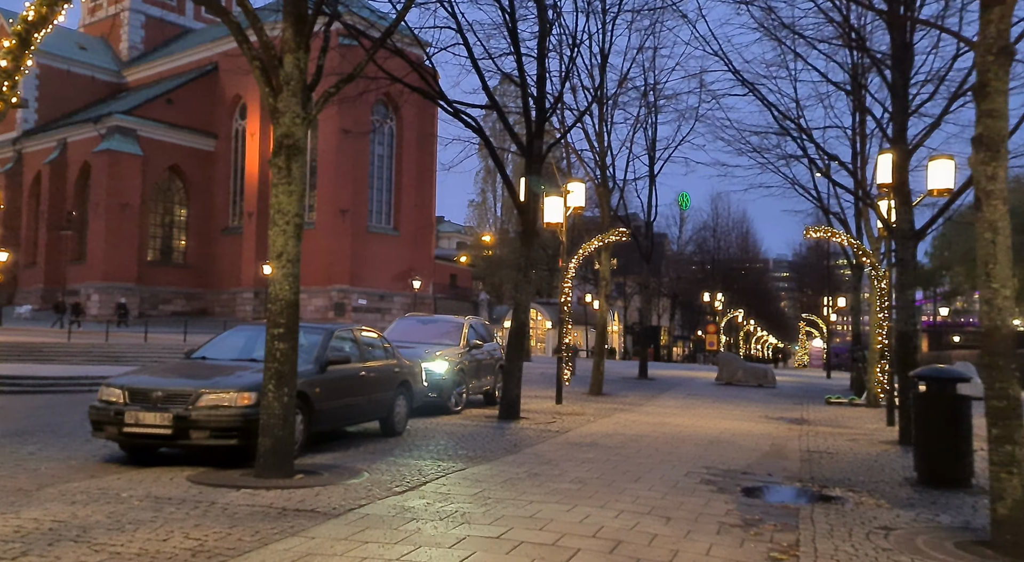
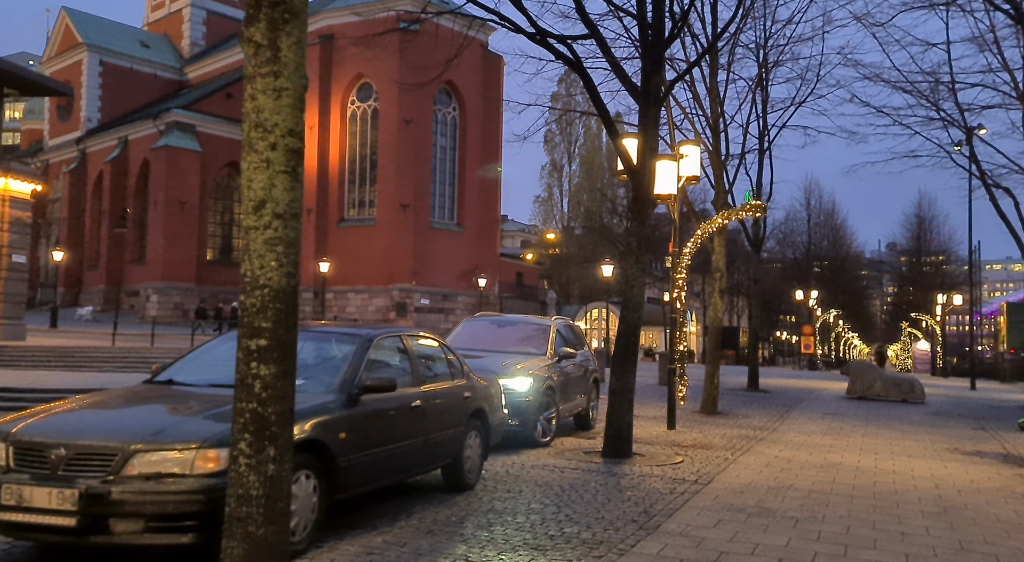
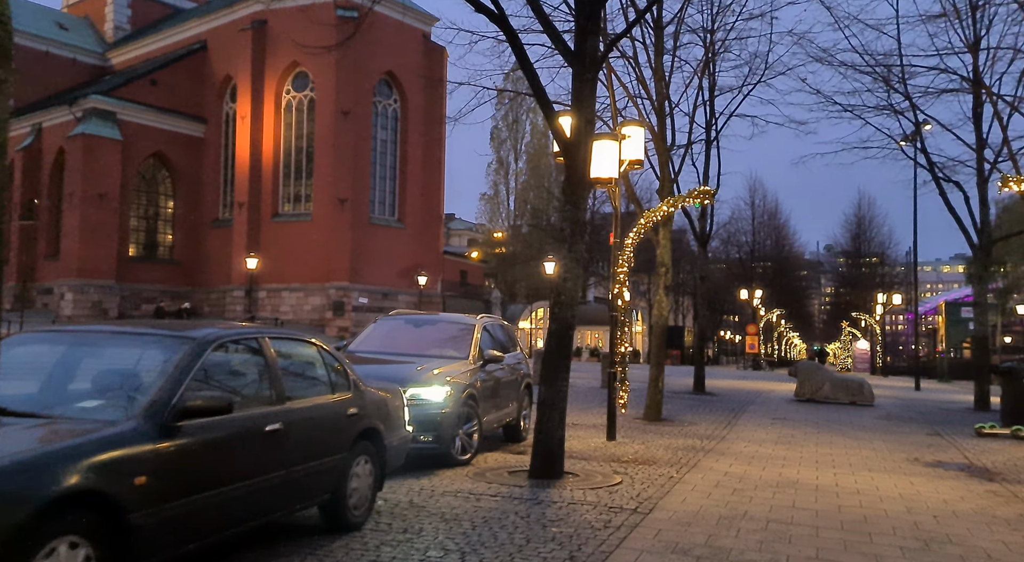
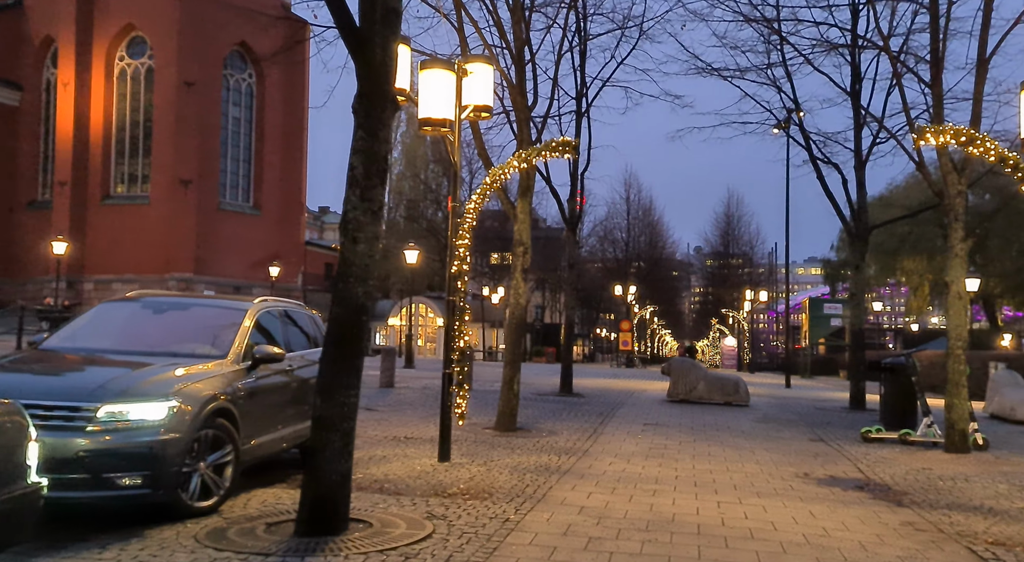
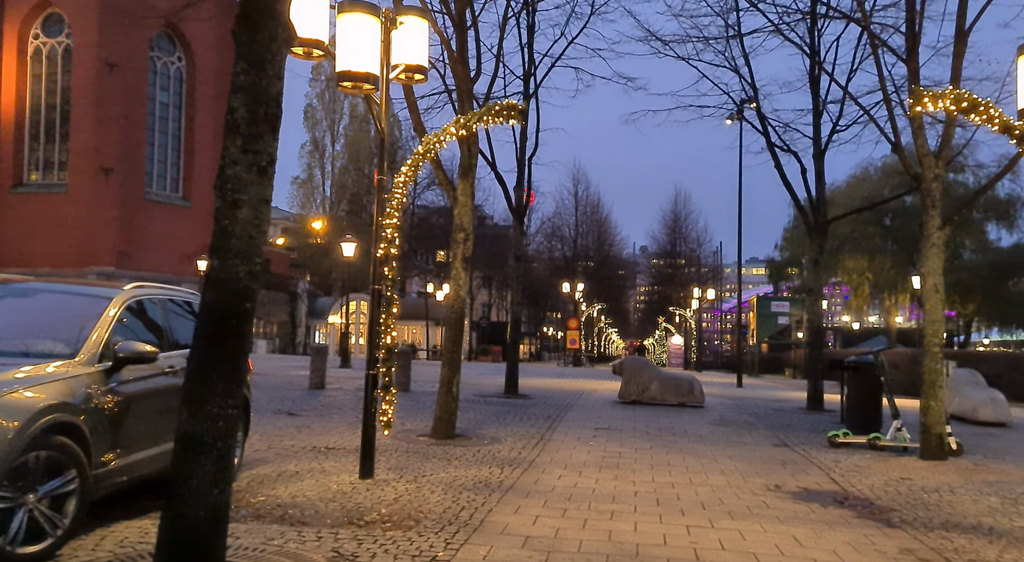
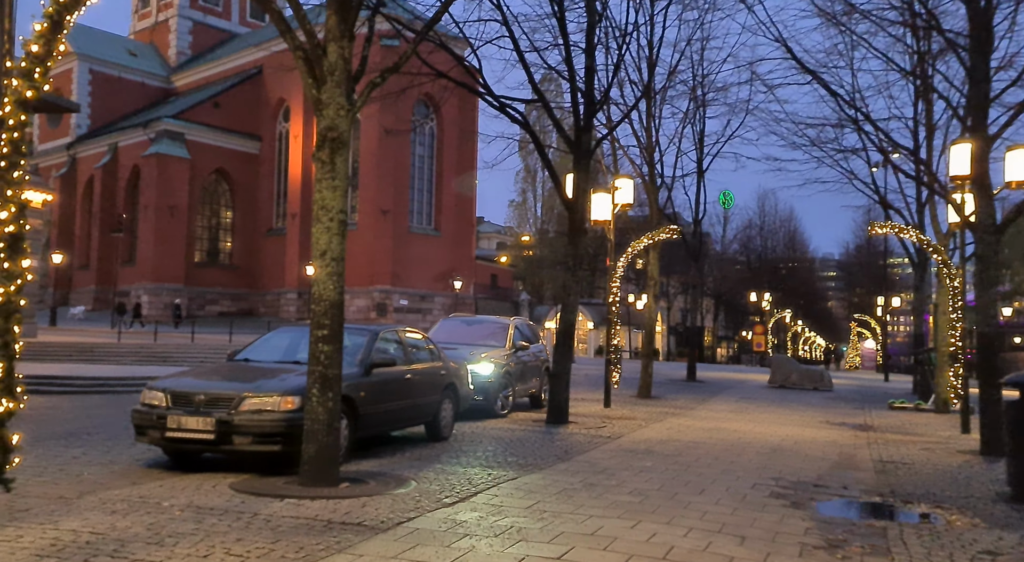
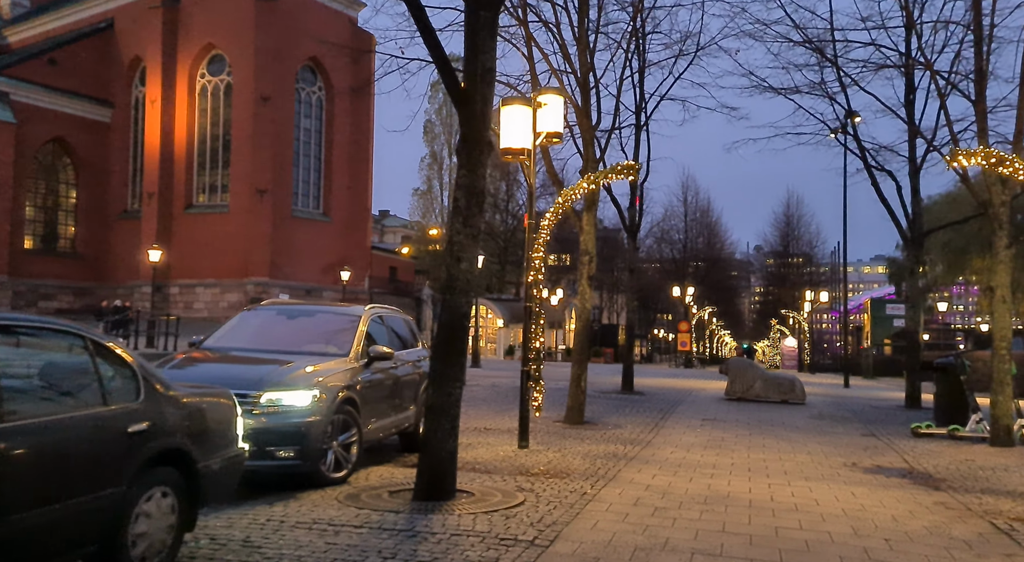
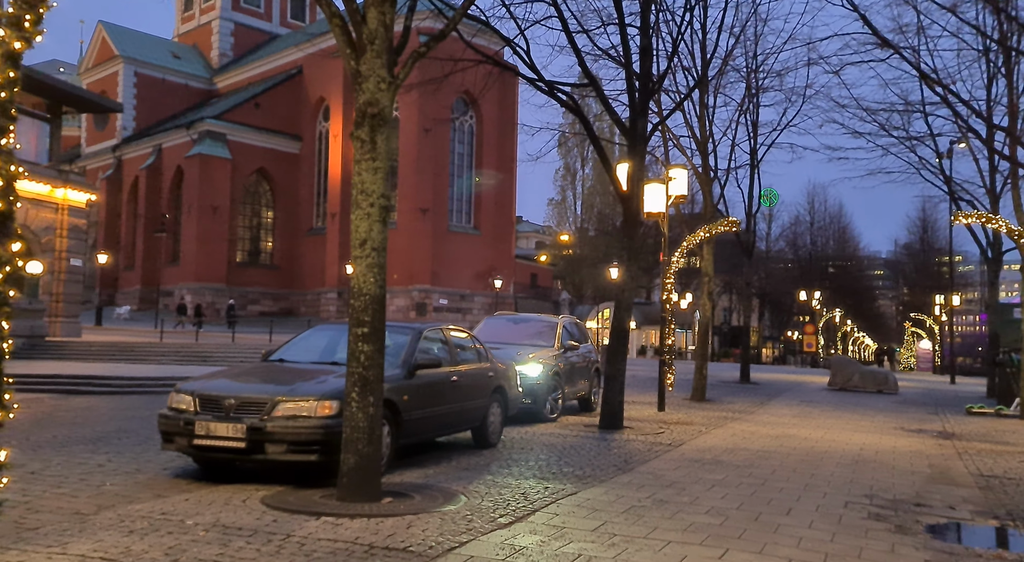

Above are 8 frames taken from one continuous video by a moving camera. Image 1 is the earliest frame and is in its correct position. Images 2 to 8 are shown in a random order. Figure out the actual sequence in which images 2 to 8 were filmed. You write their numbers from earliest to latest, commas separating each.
6, 8, 2, 3, 7, 4, 5
